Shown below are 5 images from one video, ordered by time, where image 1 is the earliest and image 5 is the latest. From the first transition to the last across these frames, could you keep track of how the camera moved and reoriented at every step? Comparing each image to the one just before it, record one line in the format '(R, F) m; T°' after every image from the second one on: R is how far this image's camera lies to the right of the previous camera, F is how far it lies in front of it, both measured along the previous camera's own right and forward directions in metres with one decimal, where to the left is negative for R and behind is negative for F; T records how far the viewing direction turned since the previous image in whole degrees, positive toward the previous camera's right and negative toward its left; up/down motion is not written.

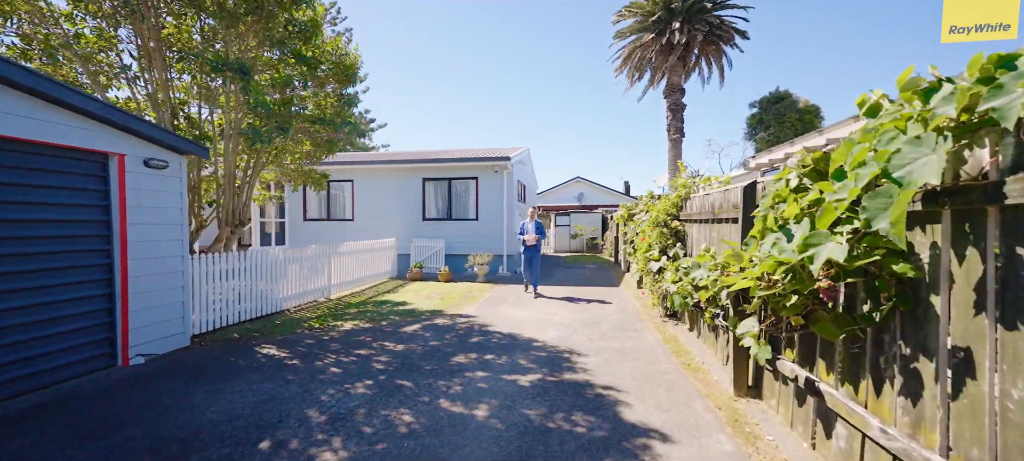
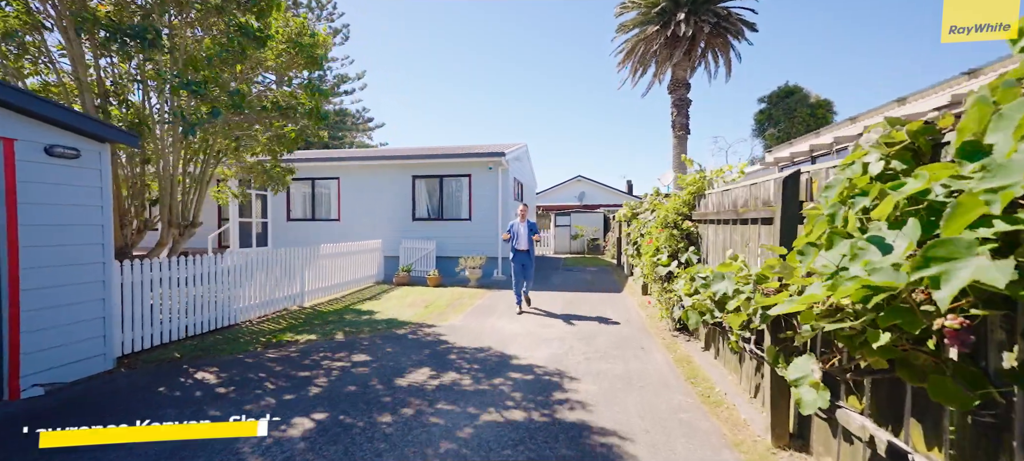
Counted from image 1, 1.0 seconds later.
(+0.2, +0.7) m; 0°
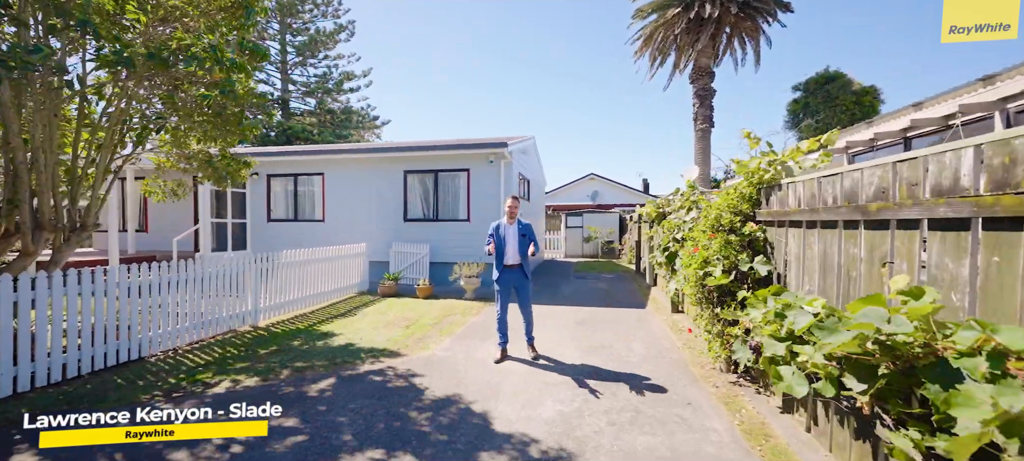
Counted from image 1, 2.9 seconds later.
(+0.2, +1.4) m; -2°
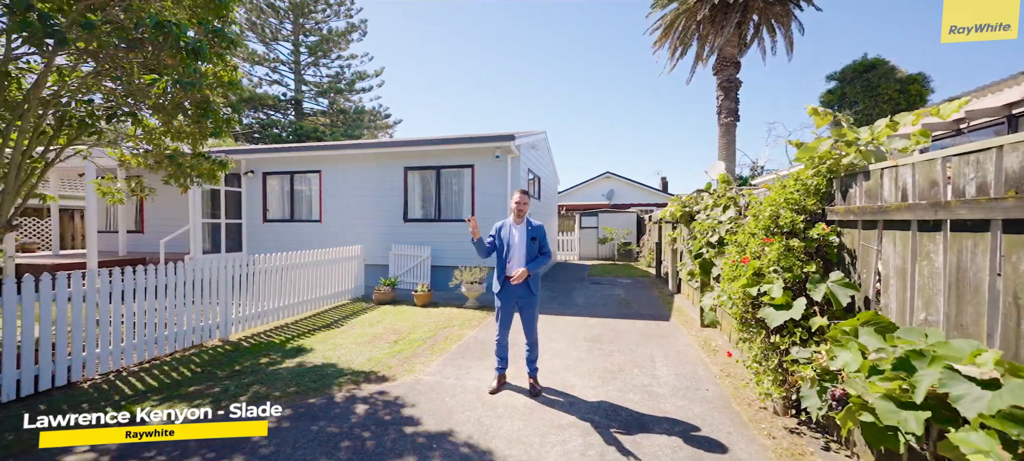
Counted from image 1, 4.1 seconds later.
(+0.2, +0.8) m; -2°
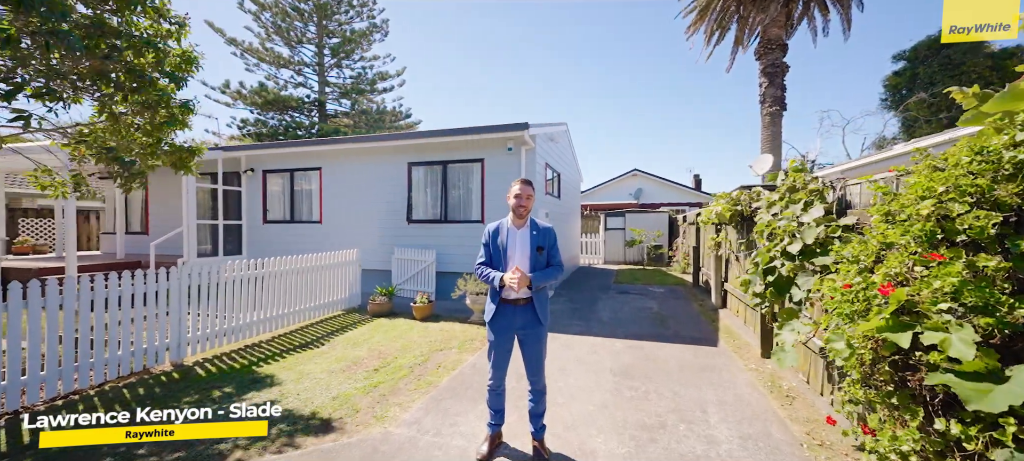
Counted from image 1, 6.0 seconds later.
(+0.2, +1.1) m; -4°
